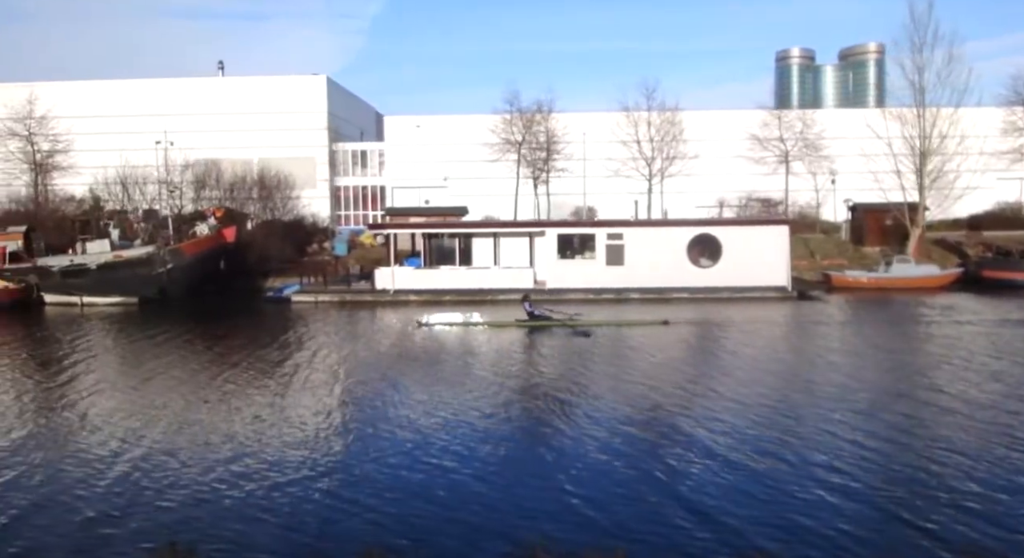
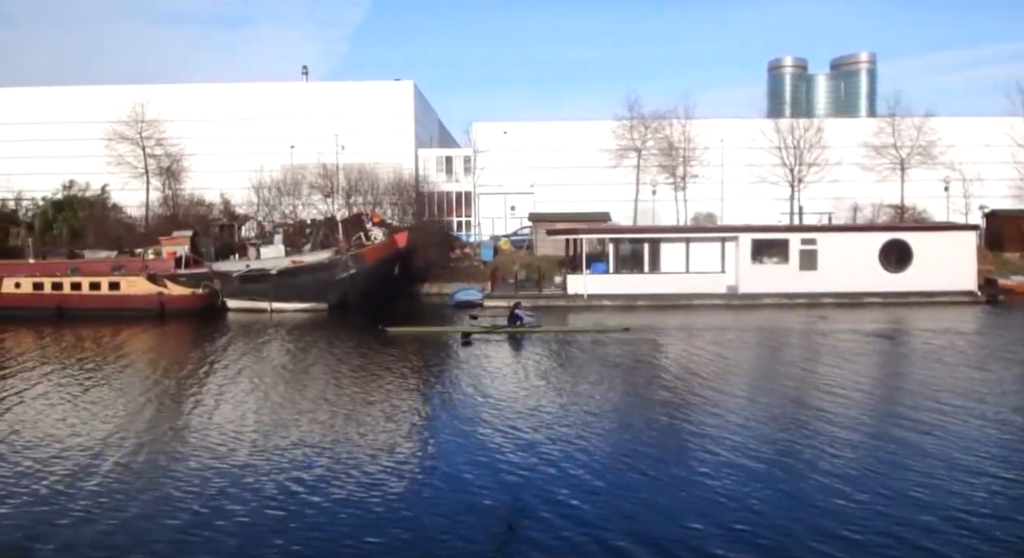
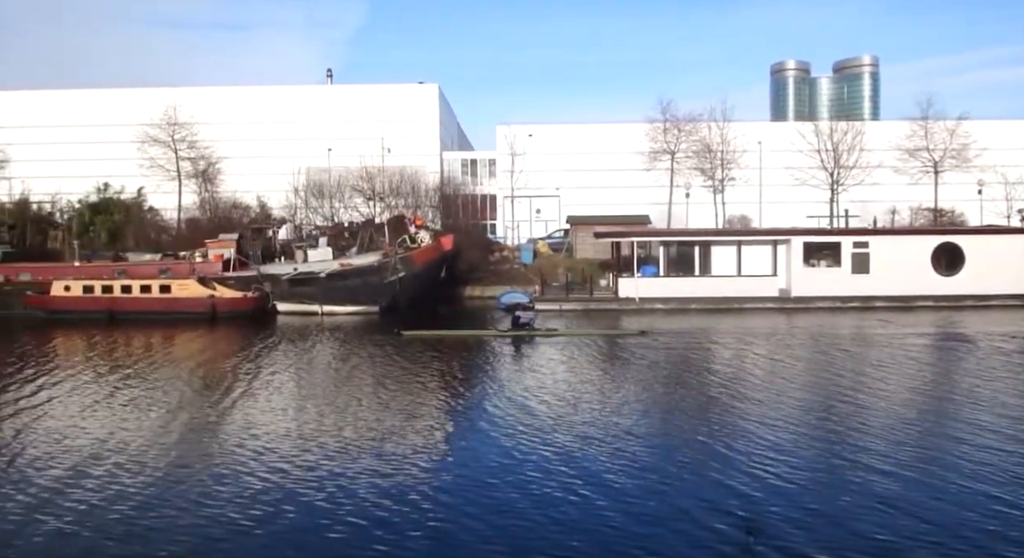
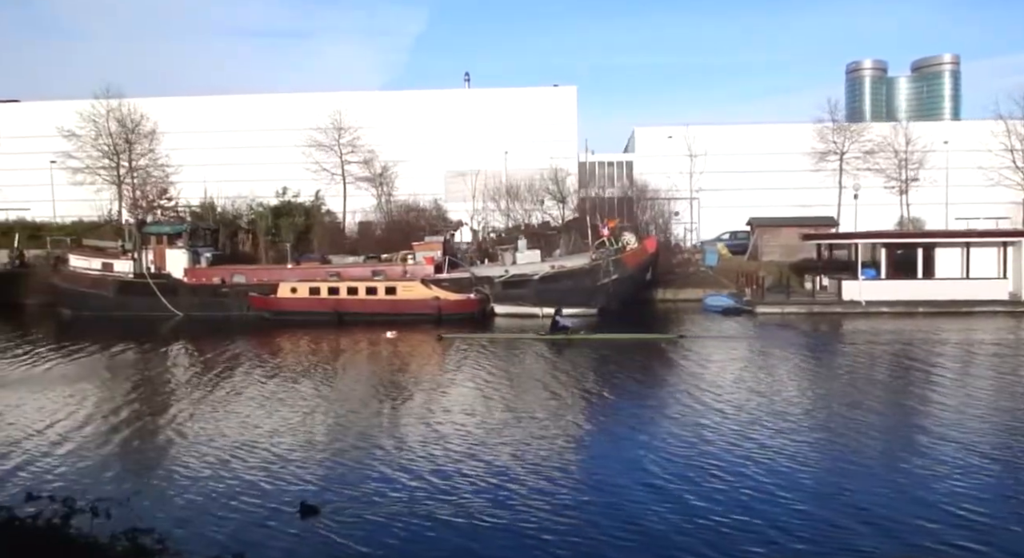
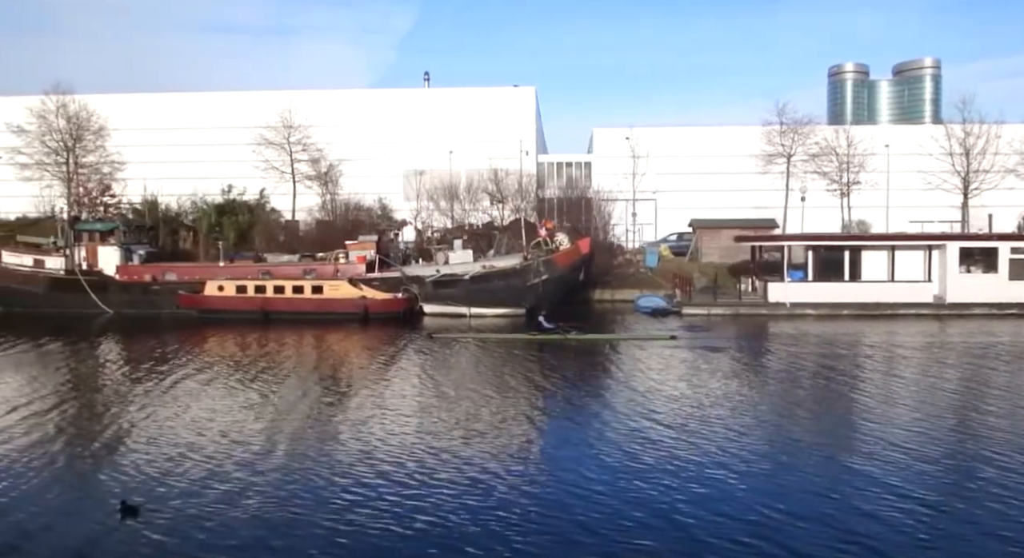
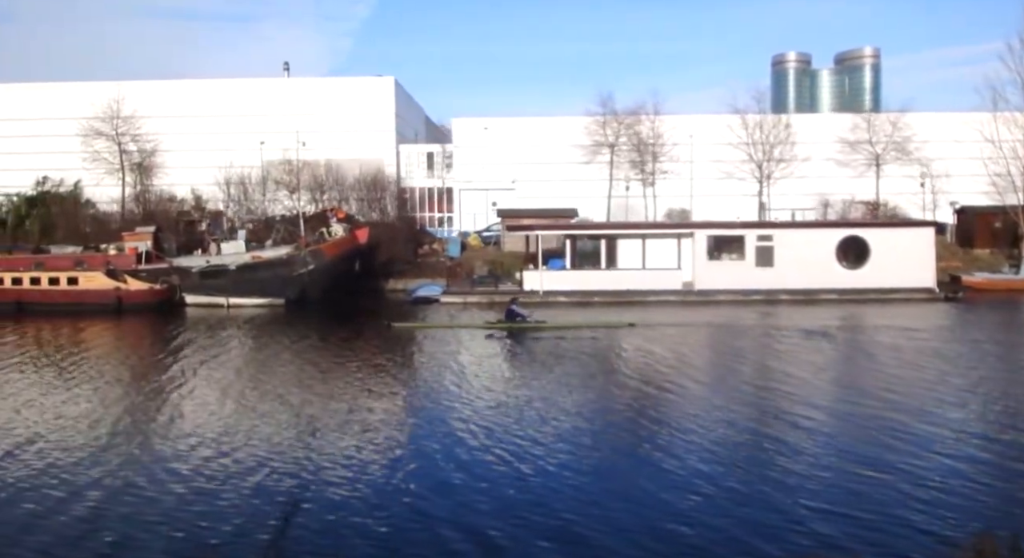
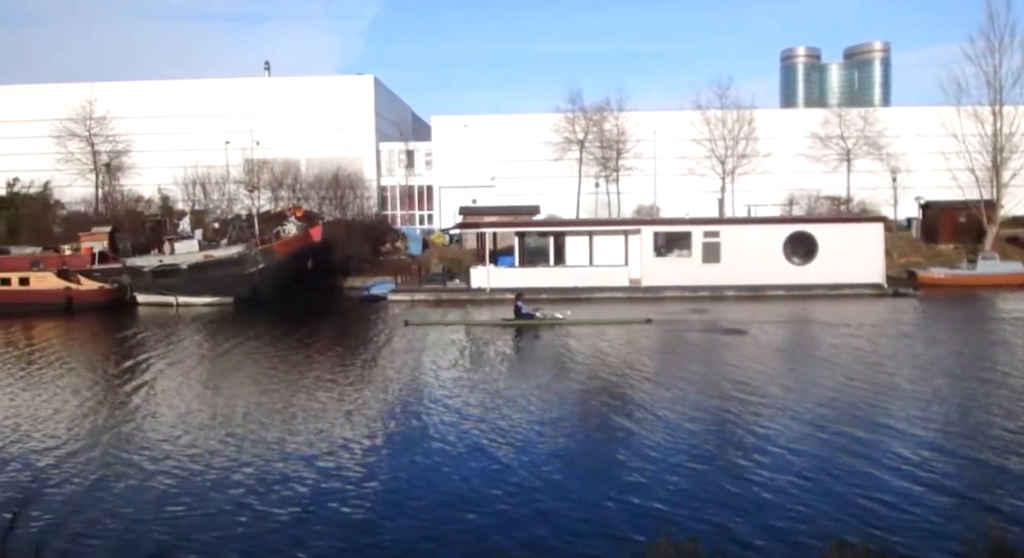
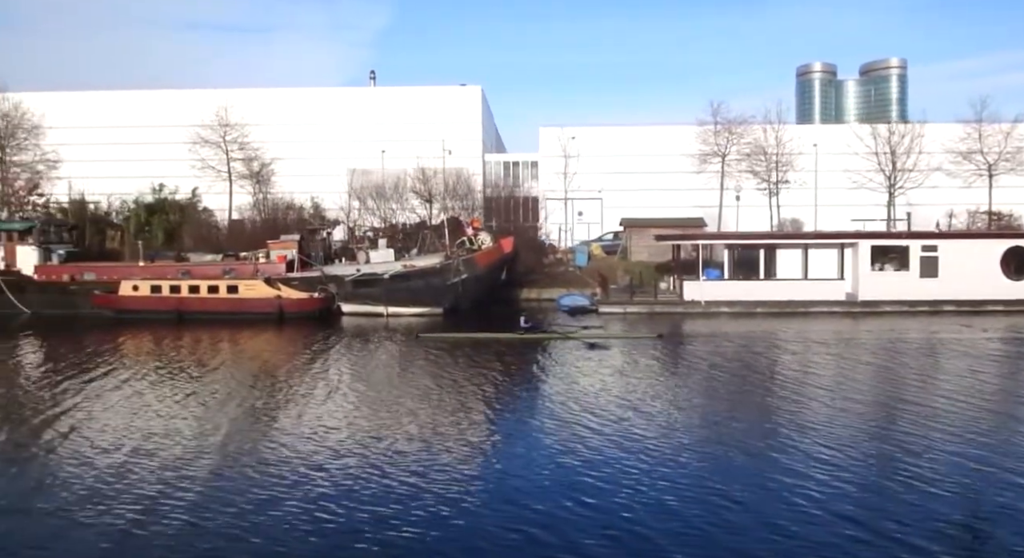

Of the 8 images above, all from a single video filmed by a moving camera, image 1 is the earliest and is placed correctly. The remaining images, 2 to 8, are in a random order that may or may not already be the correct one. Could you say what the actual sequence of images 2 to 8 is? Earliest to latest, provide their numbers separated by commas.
7, 6, 2, 3, 8, 5, 4
